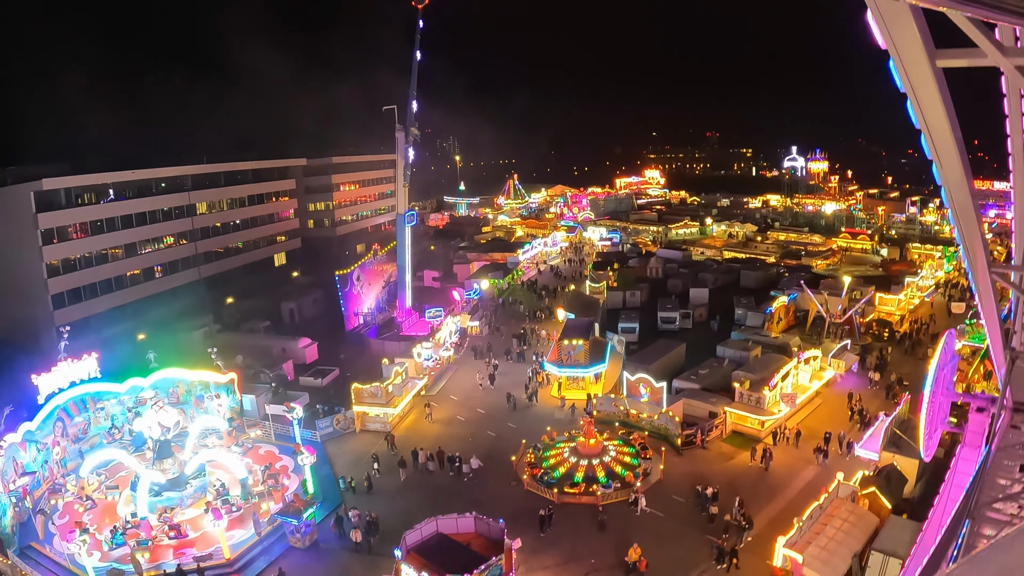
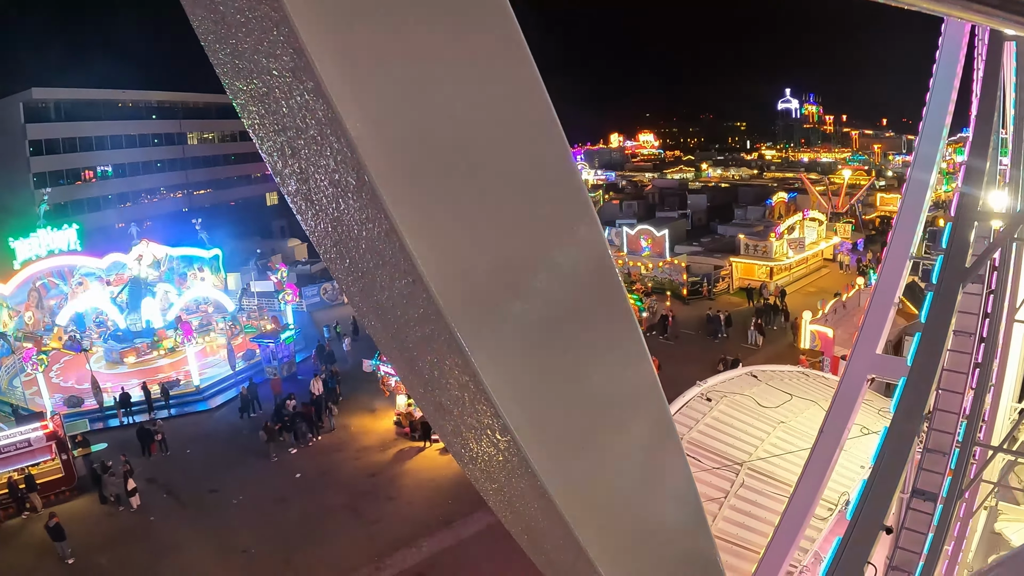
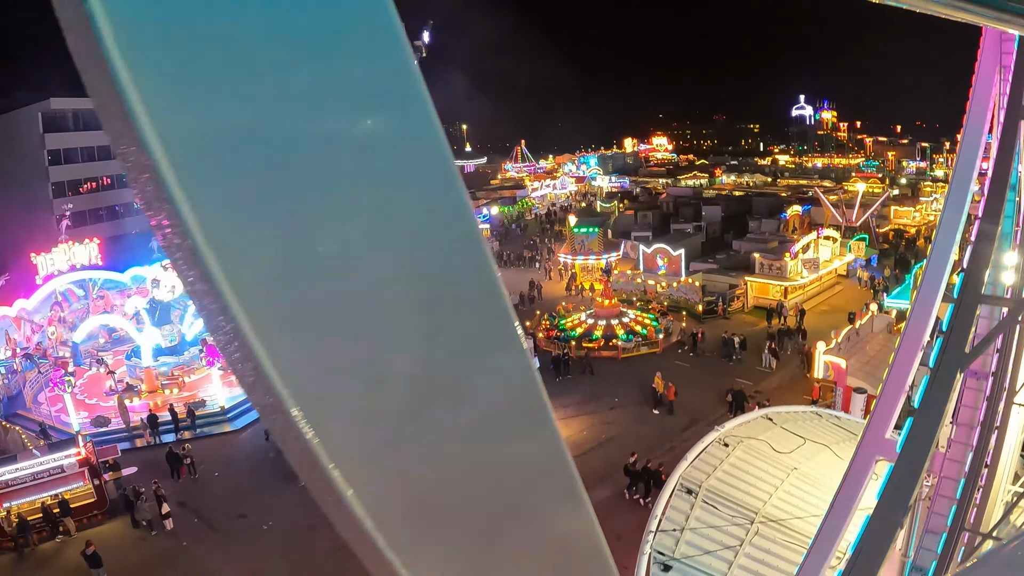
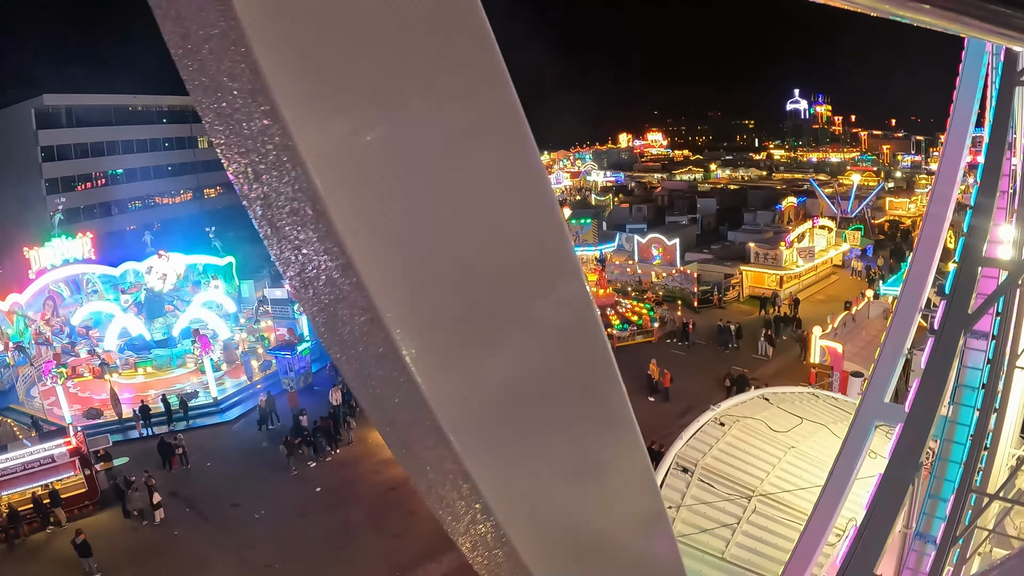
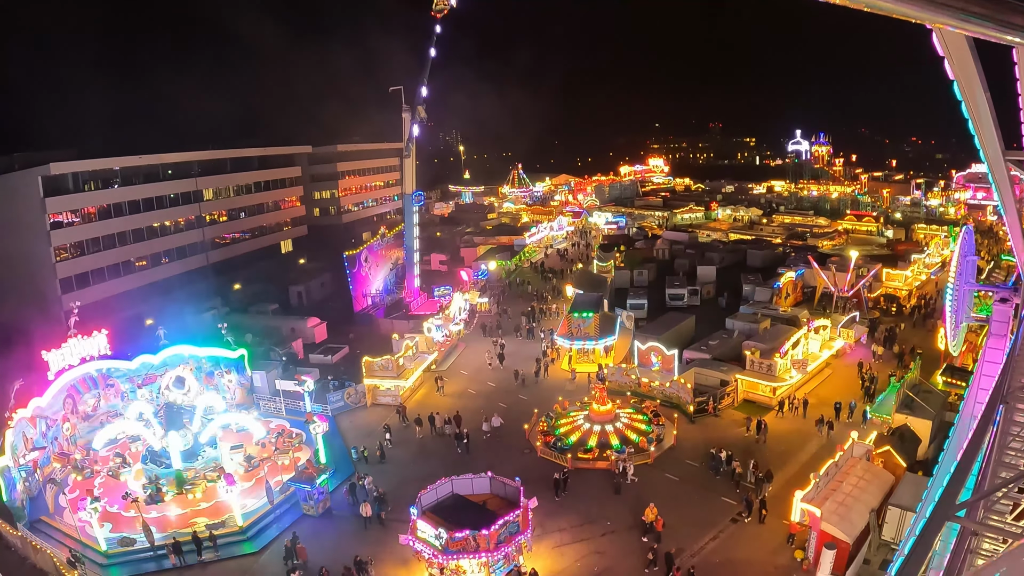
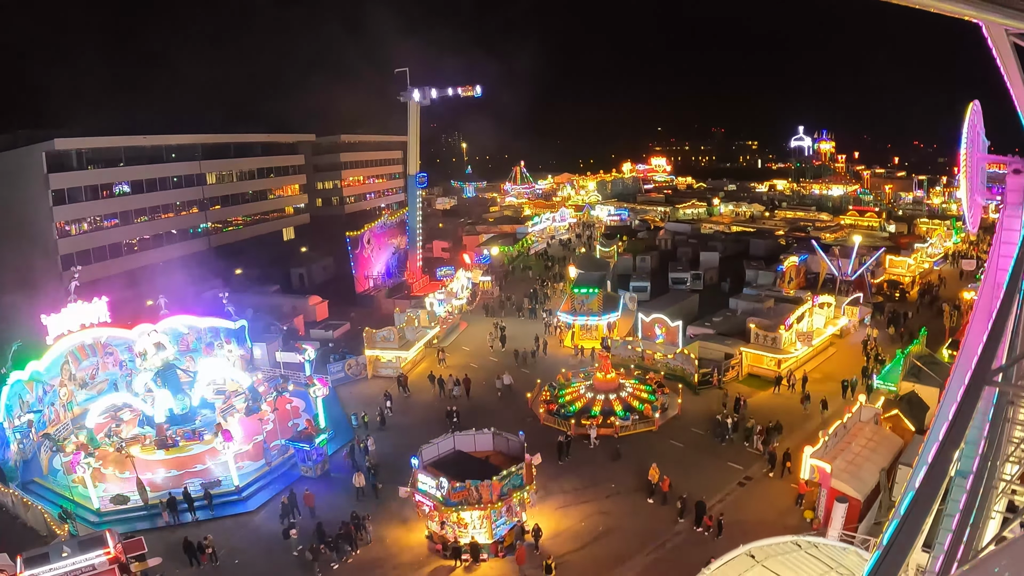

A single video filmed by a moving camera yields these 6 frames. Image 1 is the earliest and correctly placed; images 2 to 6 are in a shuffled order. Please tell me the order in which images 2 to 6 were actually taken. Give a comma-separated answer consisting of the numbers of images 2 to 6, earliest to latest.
5, 6, 3, 4, 2
